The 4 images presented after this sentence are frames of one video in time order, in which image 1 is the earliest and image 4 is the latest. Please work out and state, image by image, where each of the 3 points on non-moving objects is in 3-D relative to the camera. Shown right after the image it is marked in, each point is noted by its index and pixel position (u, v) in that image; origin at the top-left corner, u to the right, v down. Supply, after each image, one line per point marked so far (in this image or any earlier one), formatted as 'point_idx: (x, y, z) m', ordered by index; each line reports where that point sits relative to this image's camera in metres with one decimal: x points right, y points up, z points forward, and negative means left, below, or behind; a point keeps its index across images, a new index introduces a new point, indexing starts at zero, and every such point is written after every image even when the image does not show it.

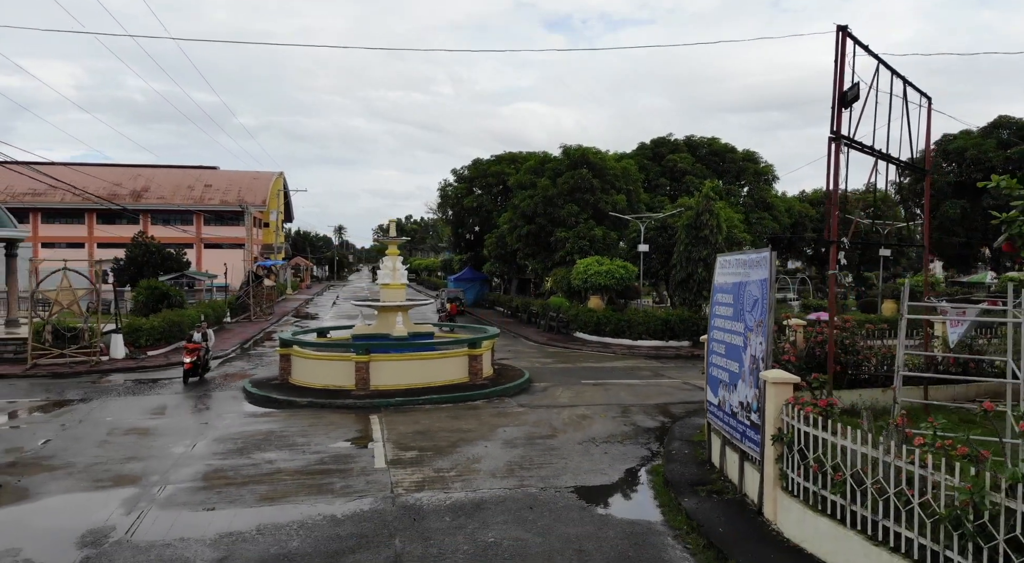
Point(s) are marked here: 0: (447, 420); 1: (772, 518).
0: (-1.0, -2.1, +9.4) m
1: (+2.2, -2.0, +5.4) m
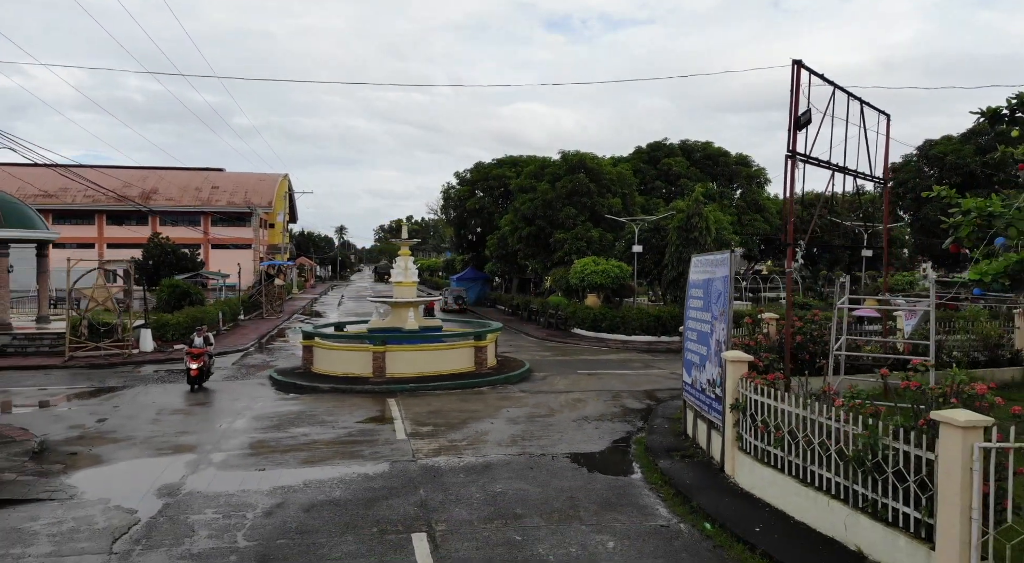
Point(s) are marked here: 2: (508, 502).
0: (-0.9, -2.0, +10.5) m
1: (+2.3, -2.0, +6.5) m
2: (0.0, -2.2, +6.2) m
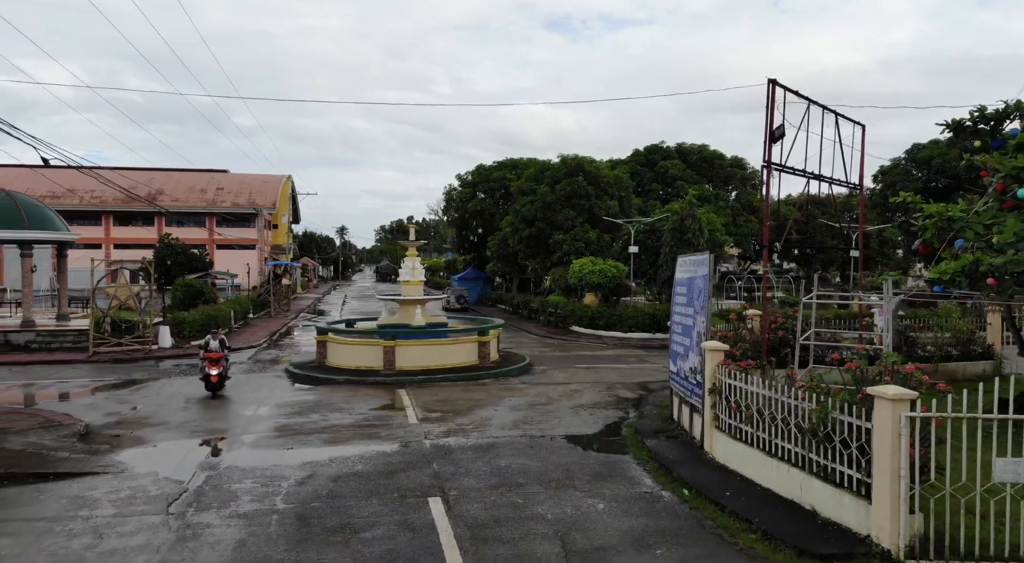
0: (-0.9, -2.0, +11.4) m
1: (+2.3, -2.0, +7.4) m
2: (0.0, -2.1, +7.0) m
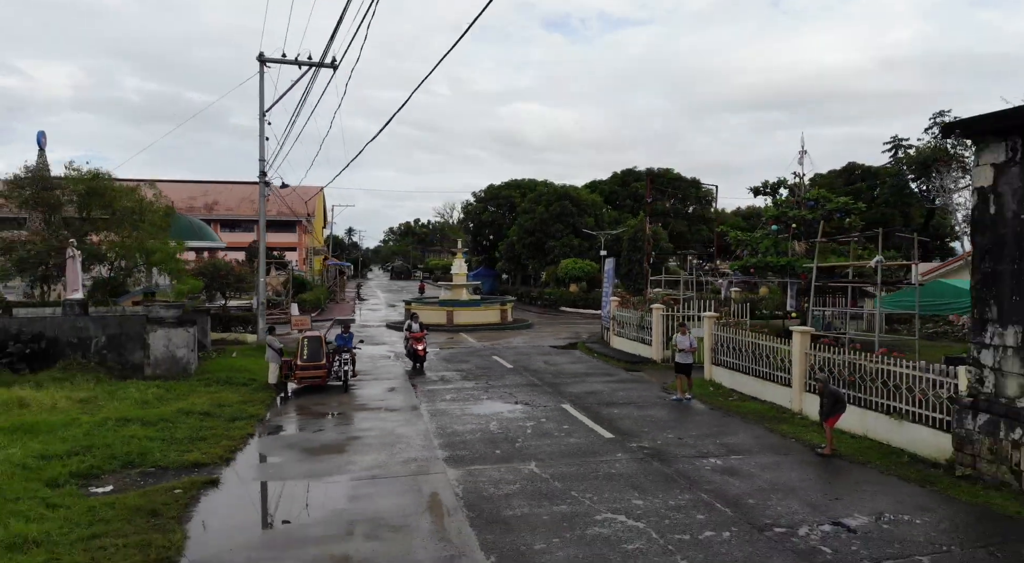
0: (-0.6, -1.7, +20.8) m
1: (+2.6, -1.7, +16.8) m
2: (+0.3, -1.8, +16.4) m
